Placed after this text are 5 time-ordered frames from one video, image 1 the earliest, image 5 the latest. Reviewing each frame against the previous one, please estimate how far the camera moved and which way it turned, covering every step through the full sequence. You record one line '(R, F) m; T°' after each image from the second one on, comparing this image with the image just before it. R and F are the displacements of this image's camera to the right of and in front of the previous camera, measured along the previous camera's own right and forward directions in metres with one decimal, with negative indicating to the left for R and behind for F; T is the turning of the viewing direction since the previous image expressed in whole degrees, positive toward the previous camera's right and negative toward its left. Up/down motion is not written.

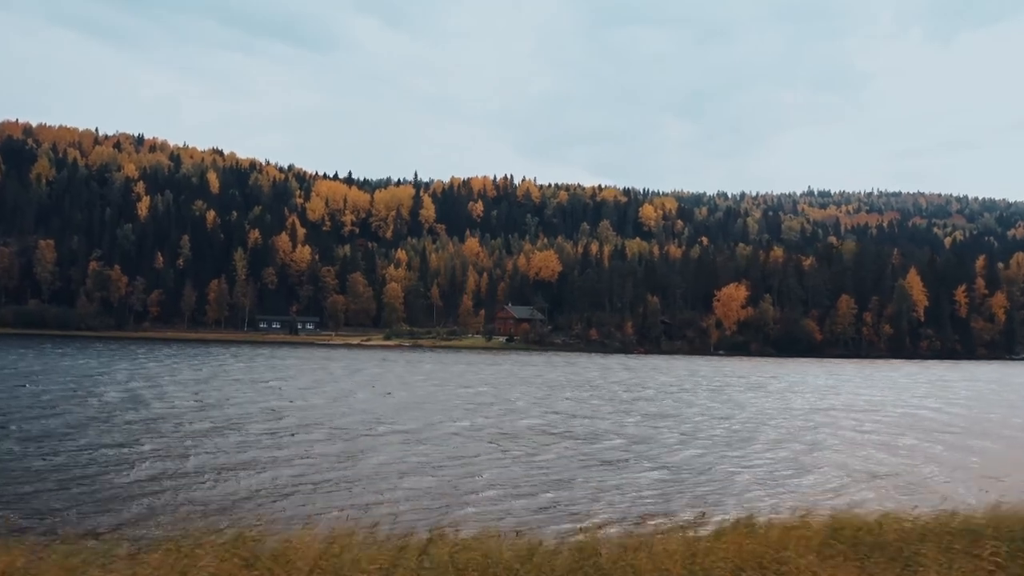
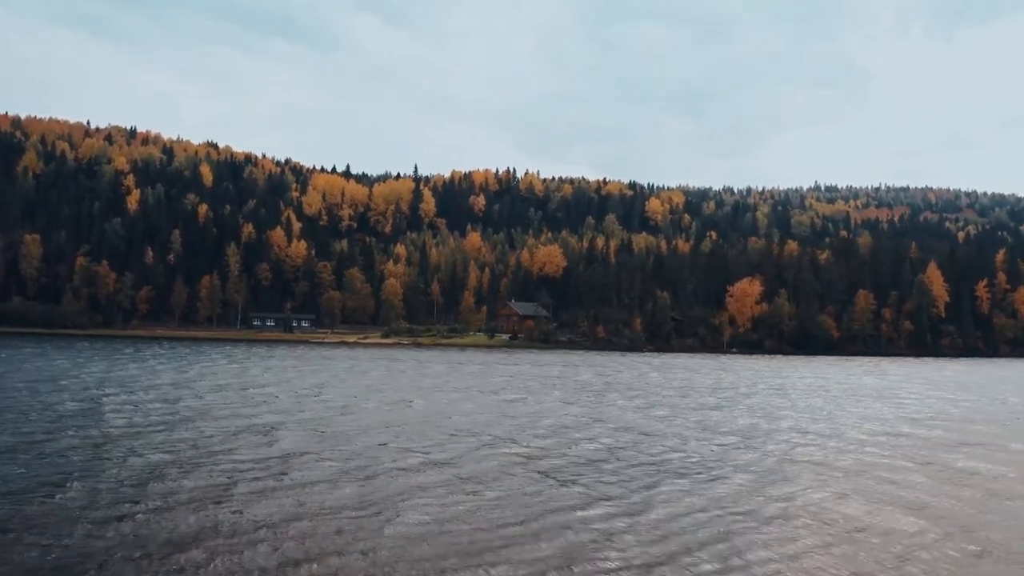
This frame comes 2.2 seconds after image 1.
(-0.4, +4.6) m; 0°
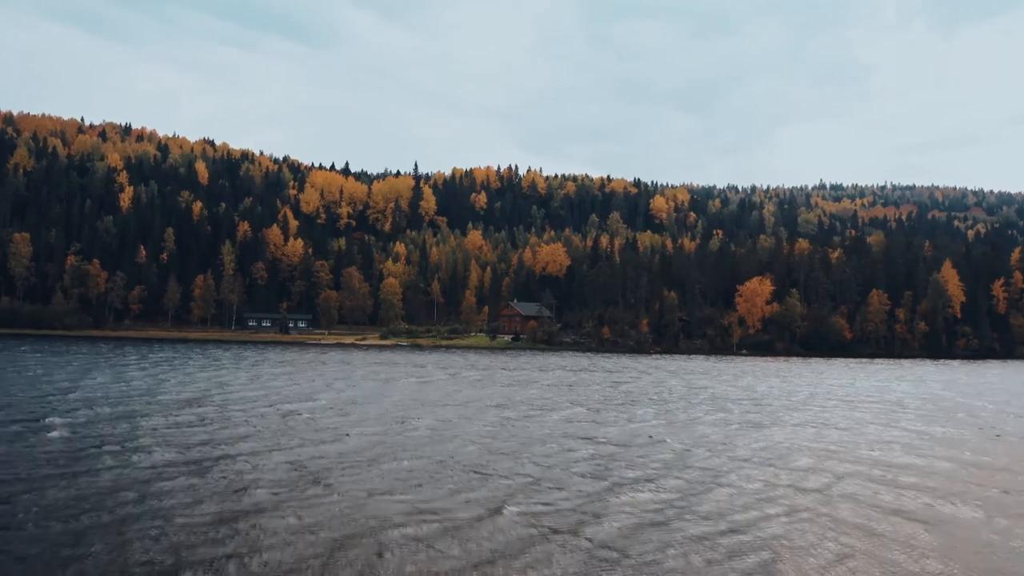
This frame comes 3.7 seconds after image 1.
(-0.3, +3.2) m; 0°
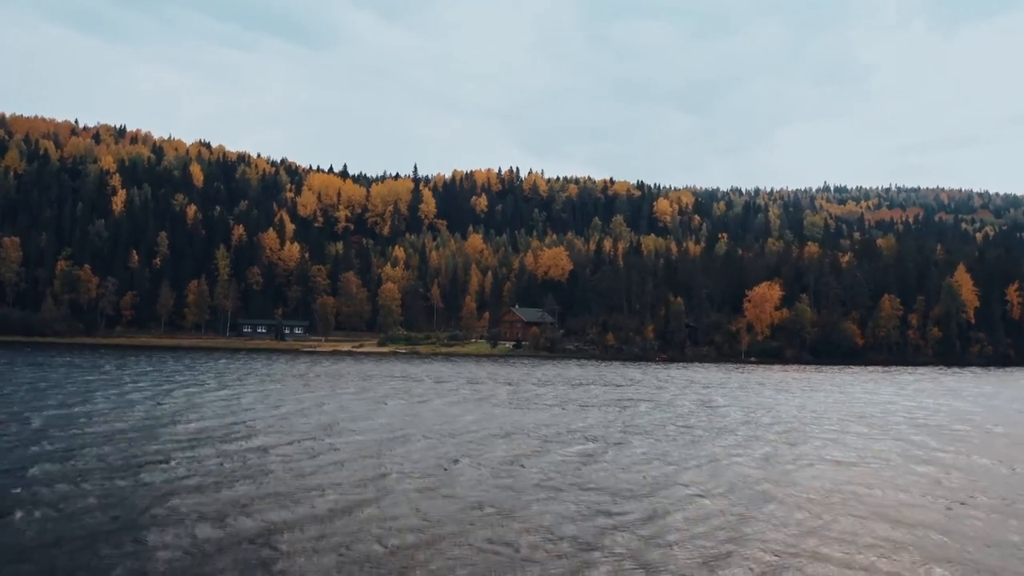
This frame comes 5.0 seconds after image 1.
(-0.1, +2.8) m; 0°
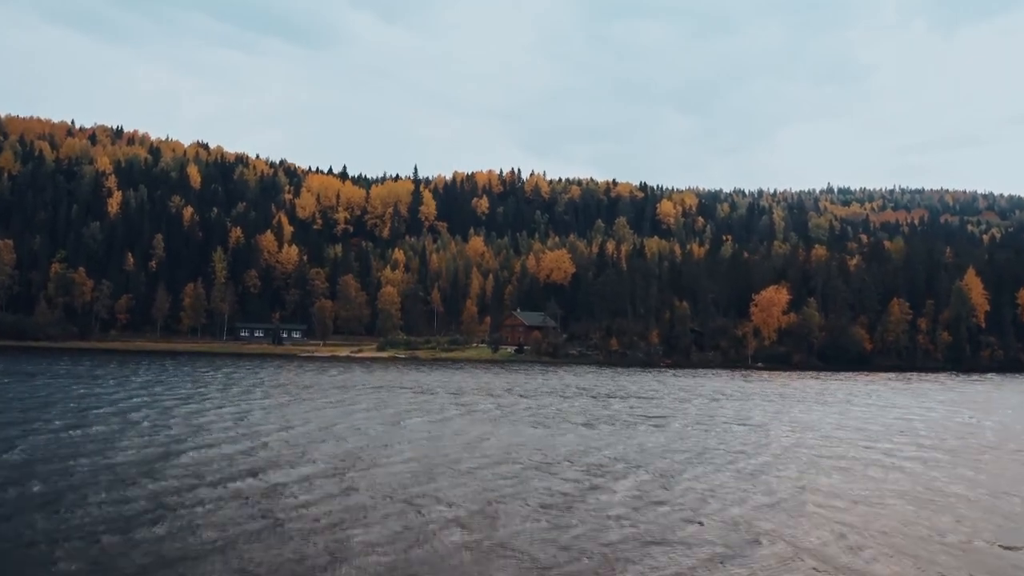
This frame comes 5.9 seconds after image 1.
(-0.2, +1.9) m; 0°
